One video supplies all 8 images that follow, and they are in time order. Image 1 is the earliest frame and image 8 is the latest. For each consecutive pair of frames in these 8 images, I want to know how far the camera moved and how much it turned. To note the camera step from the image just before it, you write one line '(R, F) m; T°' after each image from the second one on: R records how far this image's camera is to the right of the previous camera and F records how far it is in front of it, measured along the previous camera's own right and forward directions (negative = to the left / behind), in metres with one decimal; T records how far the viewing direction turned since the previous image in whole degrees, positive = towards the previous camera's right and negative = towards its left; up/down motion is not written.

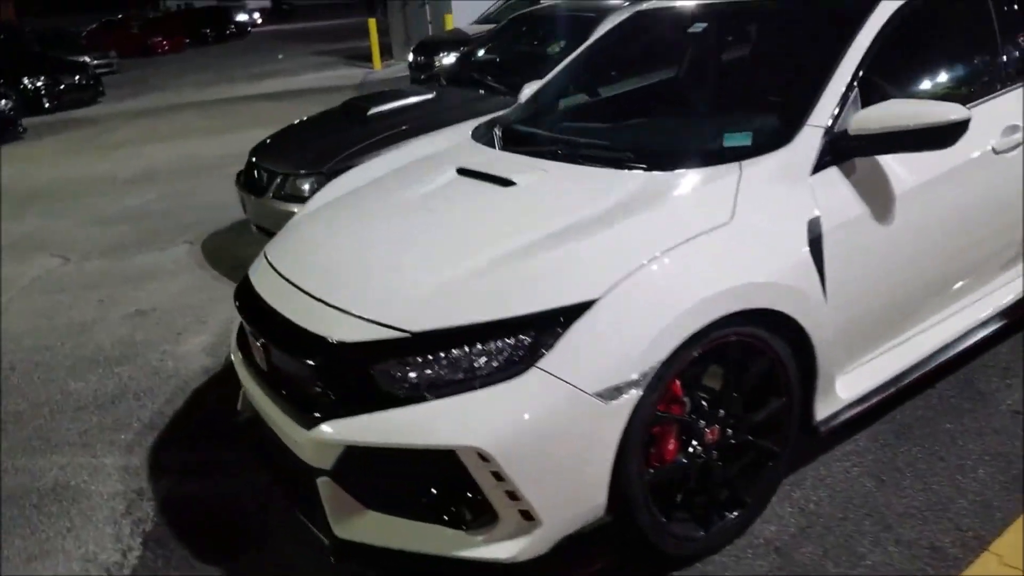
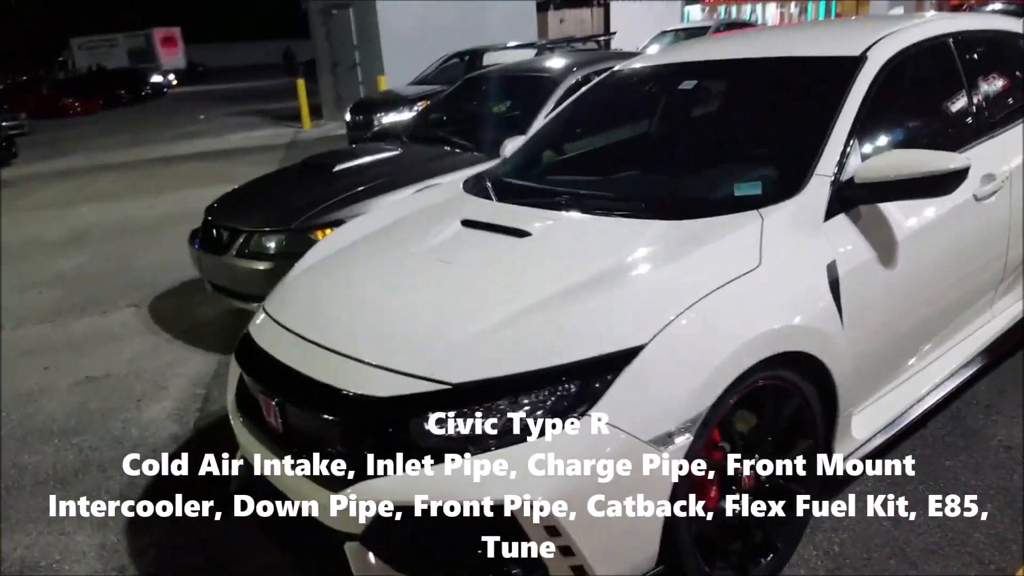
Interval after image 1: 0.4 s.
(-0.3, 0.0) m; +6°
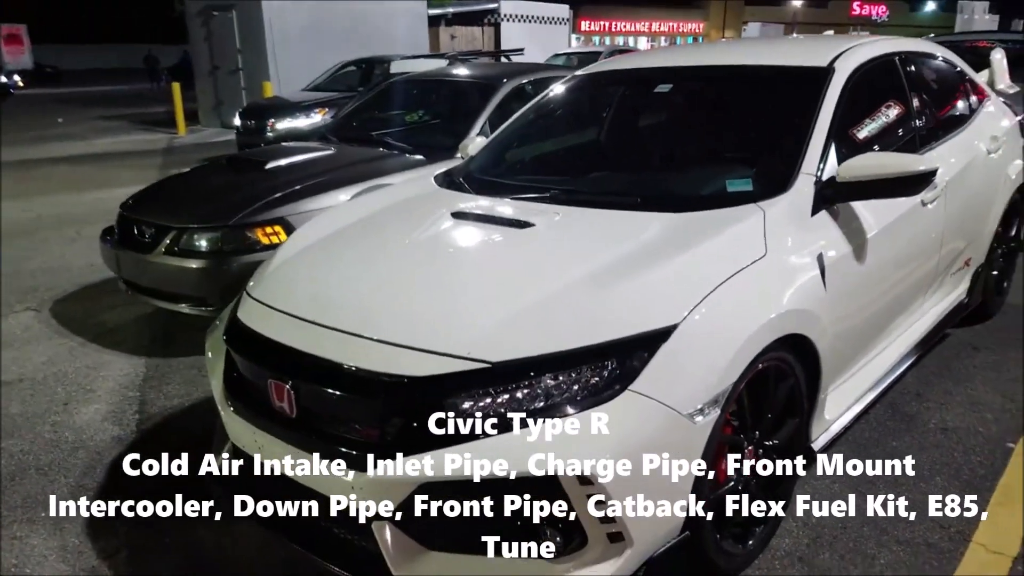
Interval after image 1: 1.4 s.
(-0.4, 0.0) m; +9°
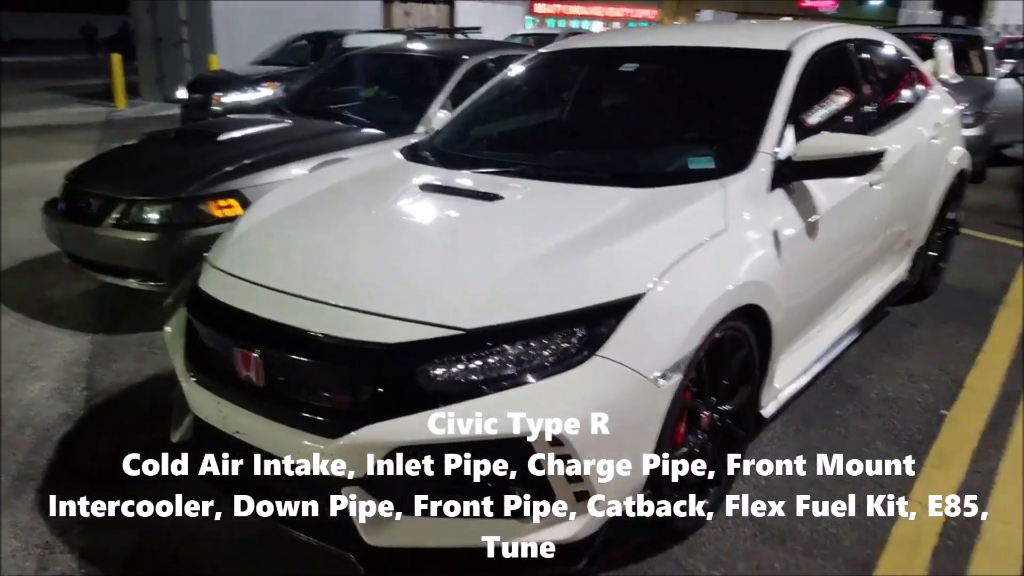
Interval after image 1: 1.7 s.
(-0.1, 0.0) m; +4°
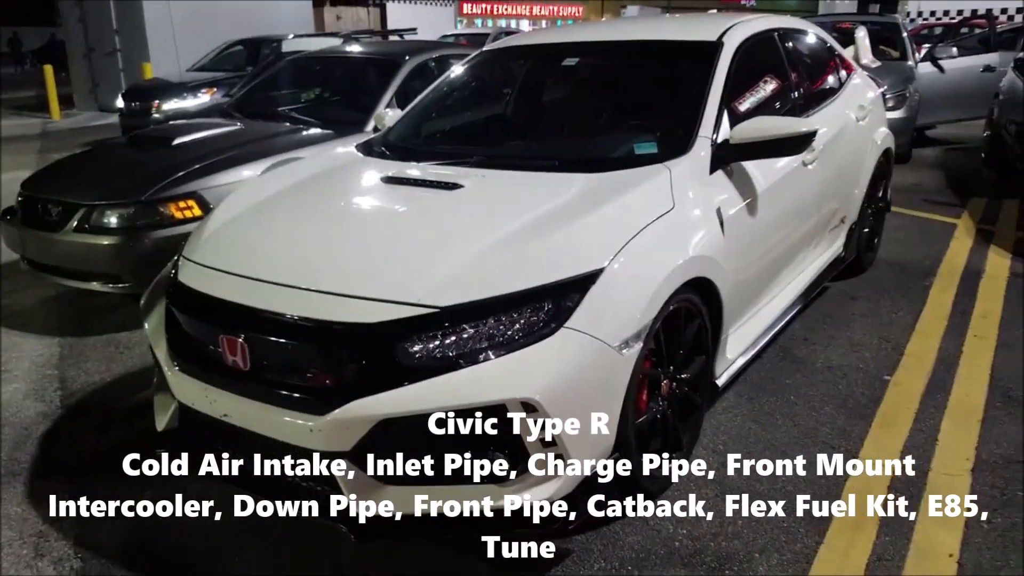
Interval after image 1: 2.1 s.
(-0.1, -0.2) m; +4°
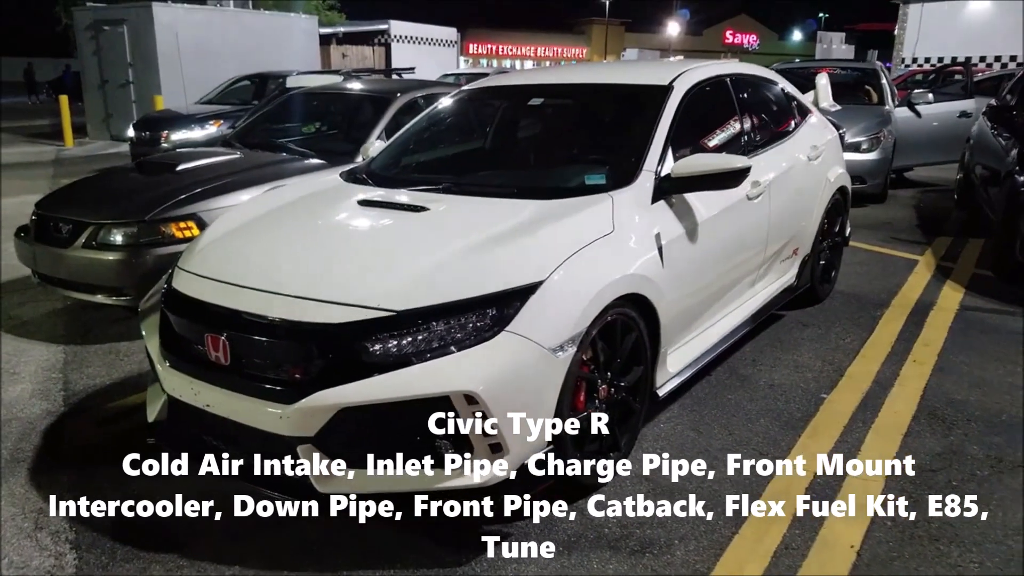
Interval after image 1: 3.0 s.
(+0.2, -0.3) m; 0°
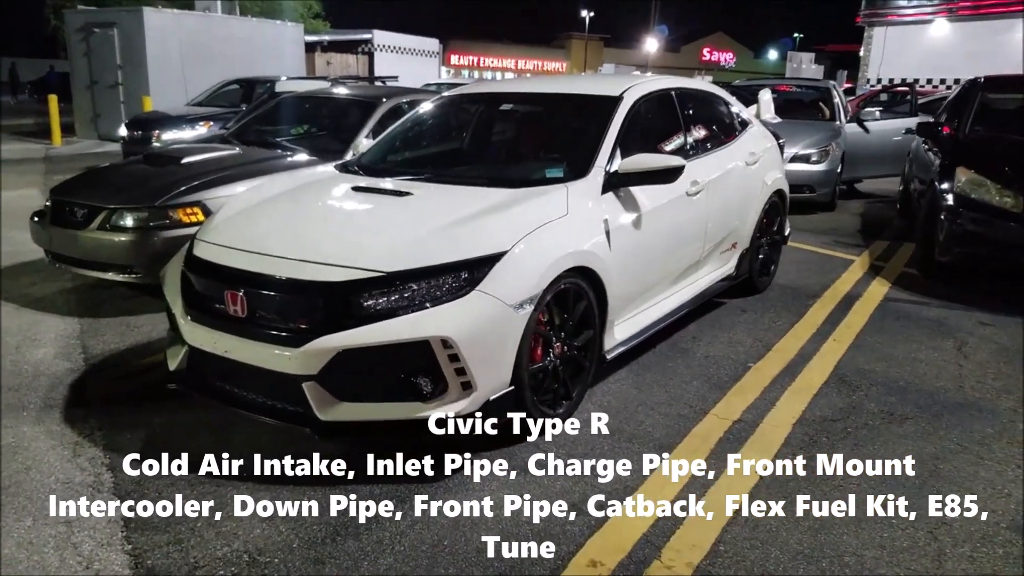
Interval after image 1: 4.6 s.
(0.0, -0.6) m; +2°
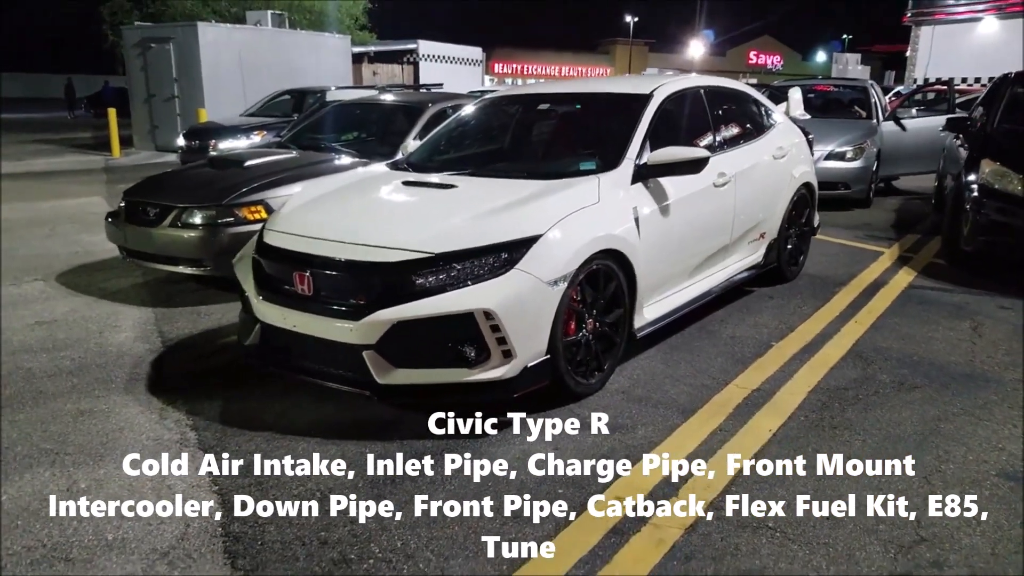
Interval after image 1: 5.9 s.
(0.0, -0.4) m; -3°
